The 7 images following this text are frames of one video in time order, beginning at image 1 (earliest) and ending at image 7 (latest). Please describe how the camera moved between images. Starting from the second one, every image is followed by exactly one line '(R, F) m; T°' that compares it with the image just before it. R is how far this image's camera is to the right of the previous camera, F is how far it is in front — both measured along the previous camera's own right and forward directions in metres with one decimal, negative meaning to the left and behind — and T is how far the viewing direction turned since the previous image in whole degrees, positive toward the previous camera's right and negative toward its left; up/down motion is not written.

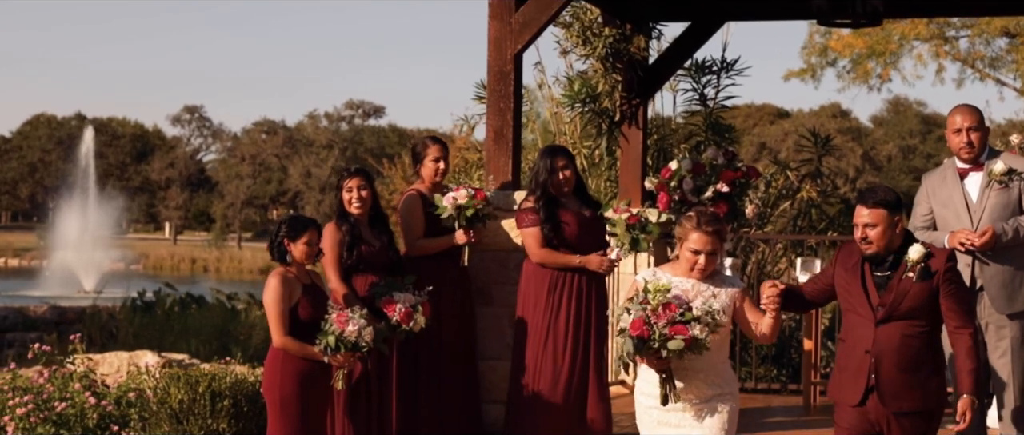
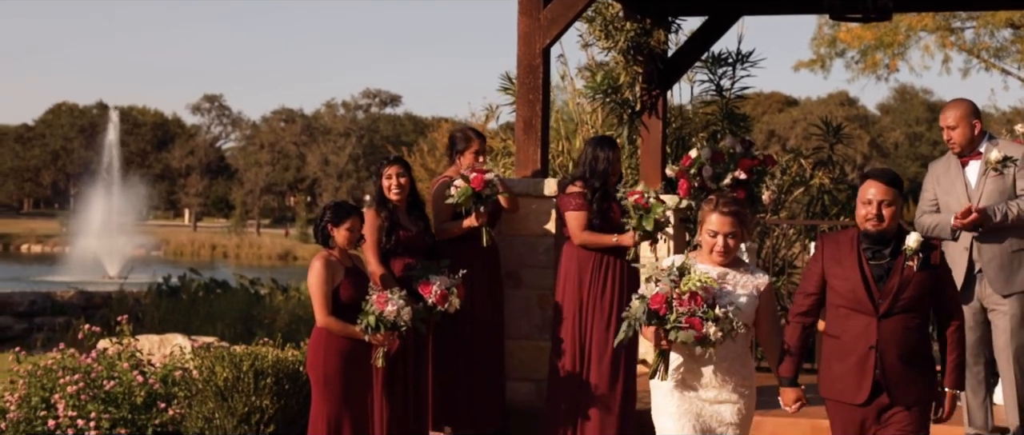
(0.0, -0.4) m; -1°
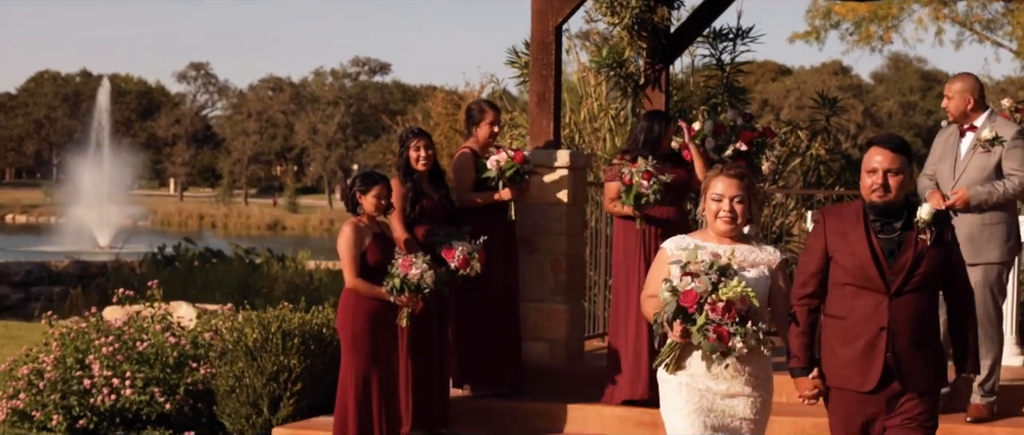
(-0.1, -0.4) m; +1°
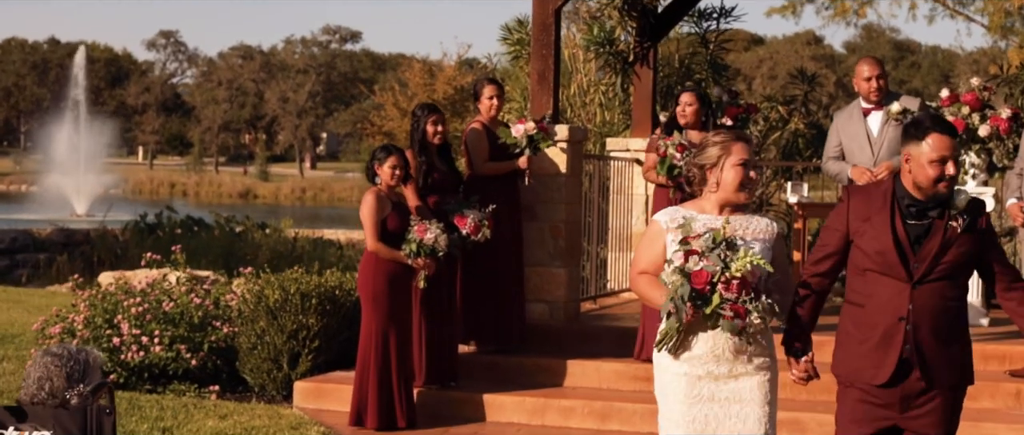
(-0.2, -0.6) m; +1°
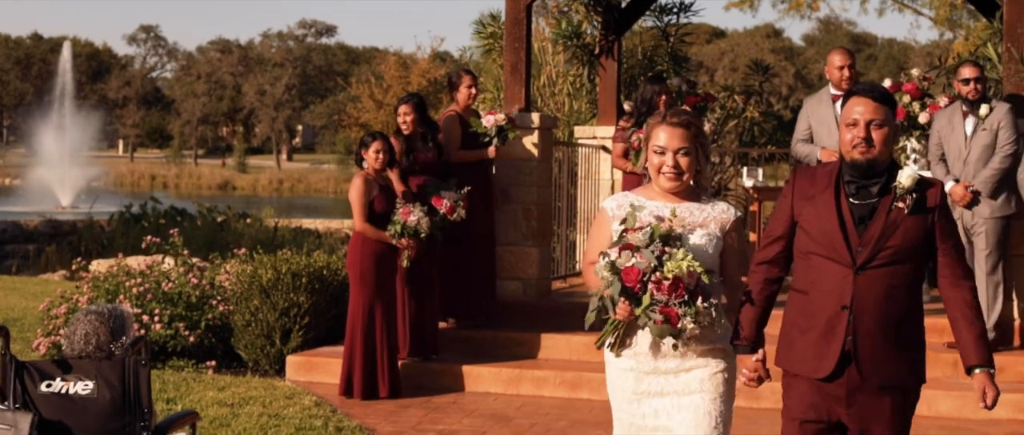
(0.0, -0.7) m; +1°
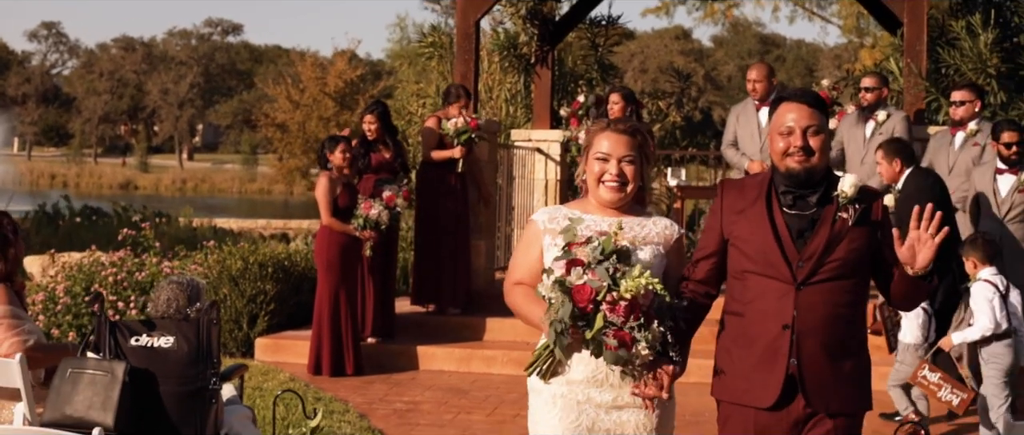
(-0.3, -1.0) m; +3°
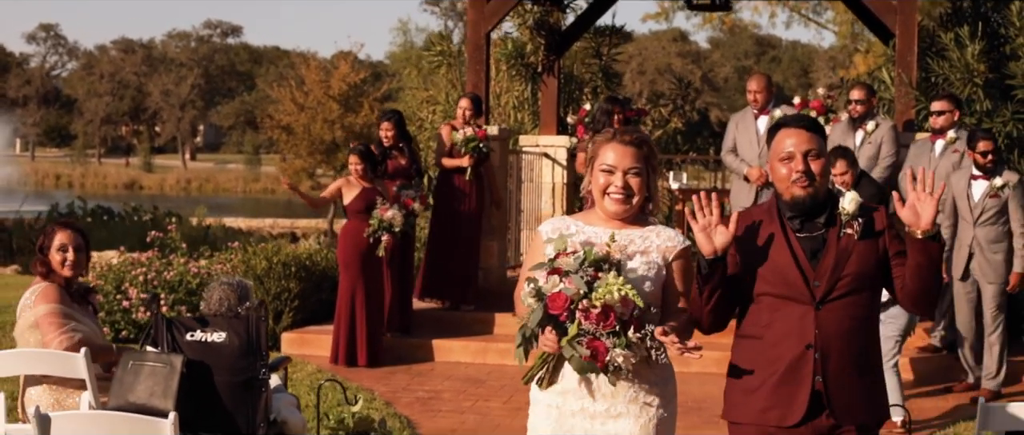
(-0.1, -0.6) m; 0°
